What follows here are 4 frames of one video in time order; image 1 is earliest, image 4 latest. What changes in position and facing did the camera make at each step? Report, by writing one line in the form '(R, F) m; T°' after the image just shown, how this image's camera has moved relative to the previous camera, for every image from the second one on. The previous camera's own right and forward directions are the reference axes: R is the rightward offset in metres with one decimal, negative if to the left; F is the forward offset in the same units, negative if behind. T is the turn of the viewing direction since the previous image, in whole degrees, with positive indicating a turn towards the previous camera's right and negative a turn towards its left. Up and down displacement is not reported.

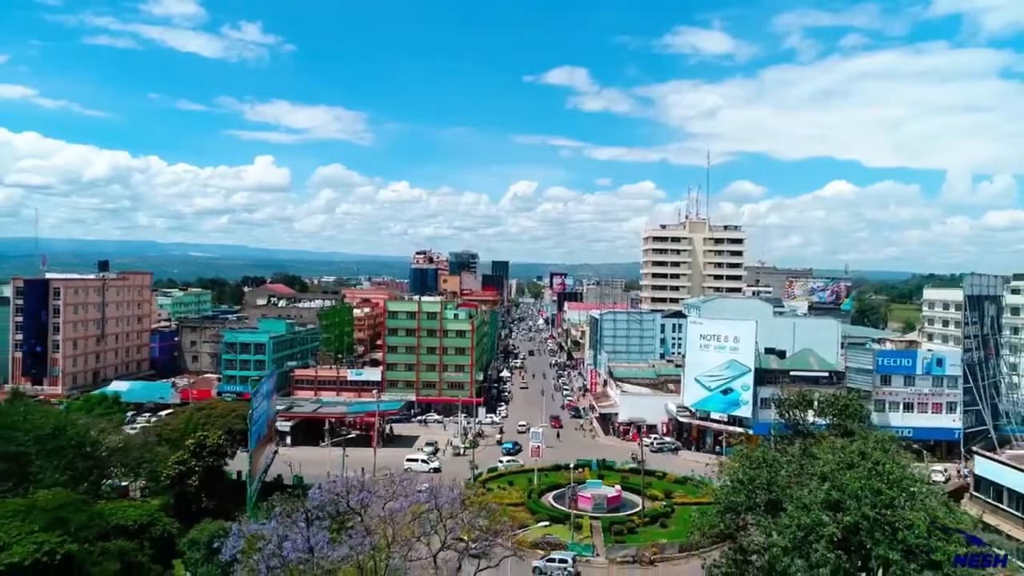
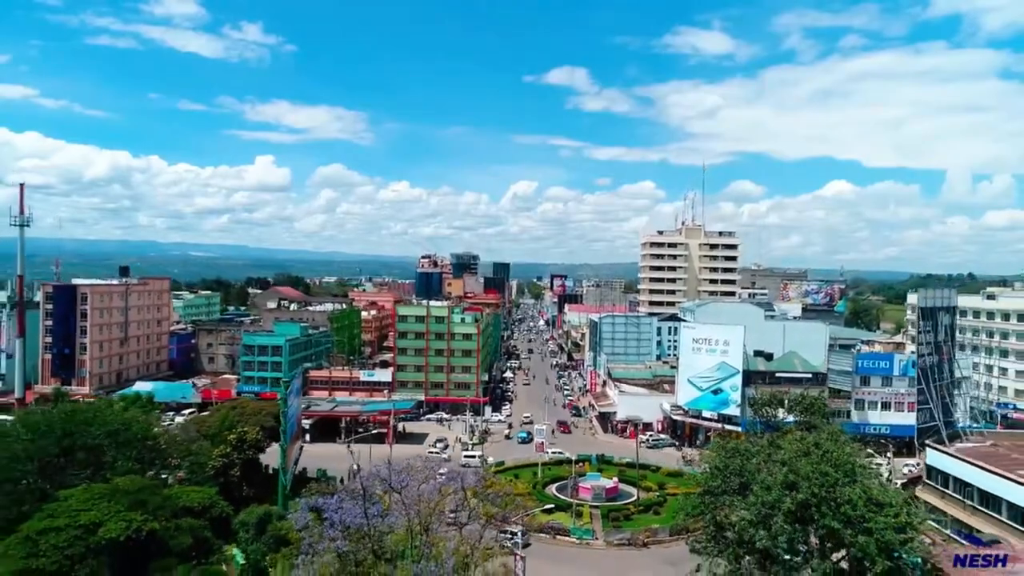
(-0.1, -1.3) m; 0°
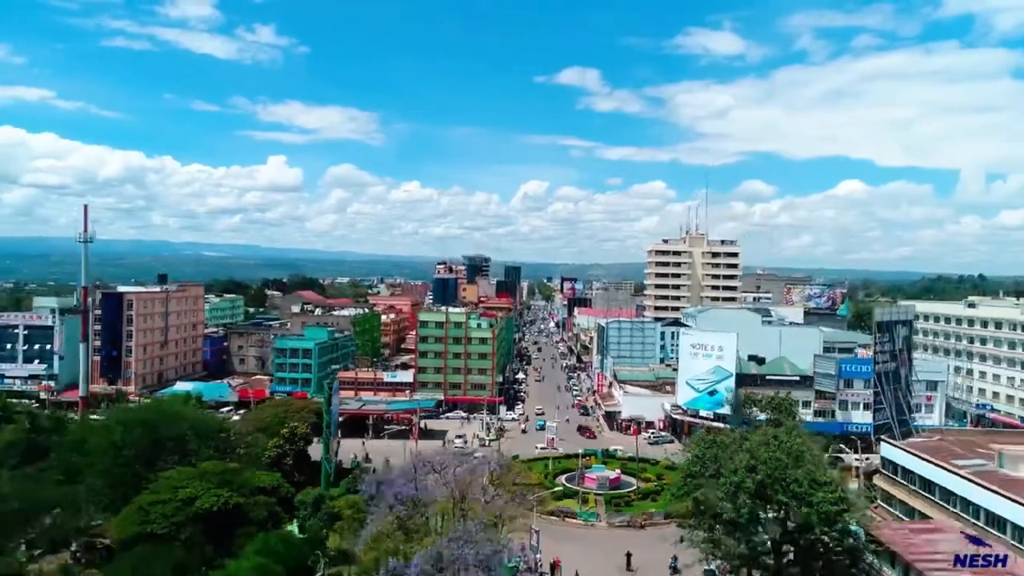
(-0.1, -1.9) m; -1°
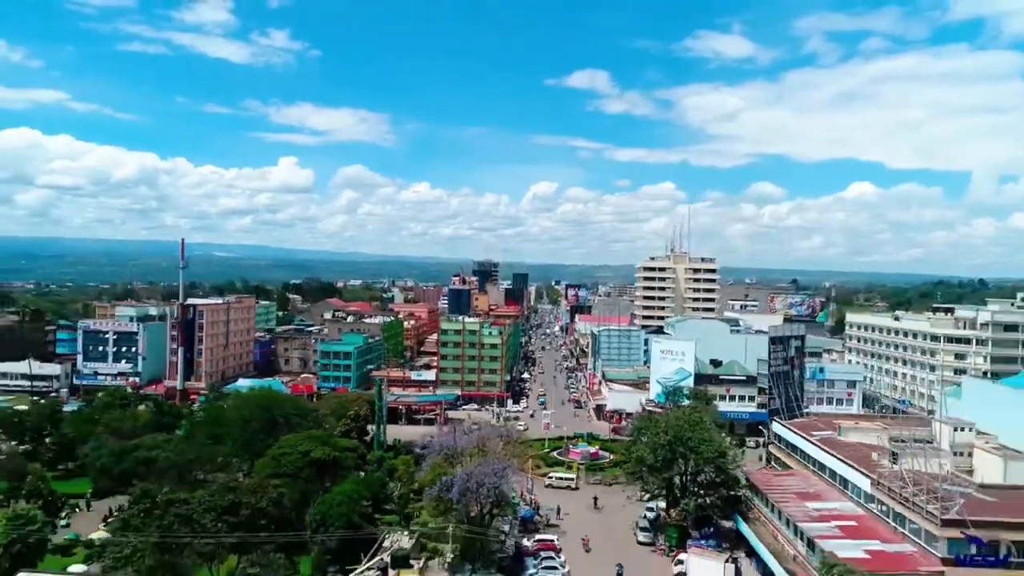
(+0.1, -5.4) m; -1°
